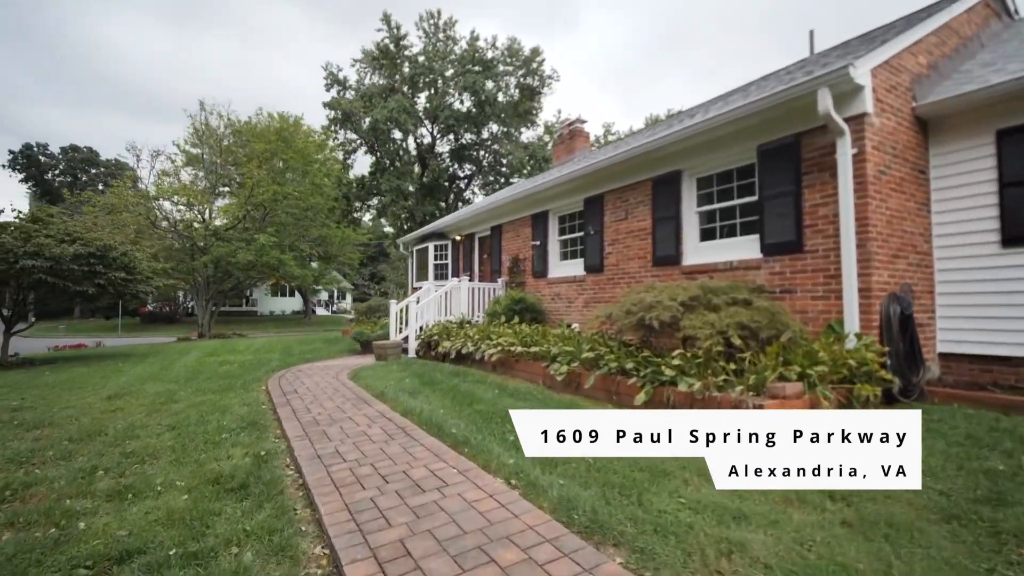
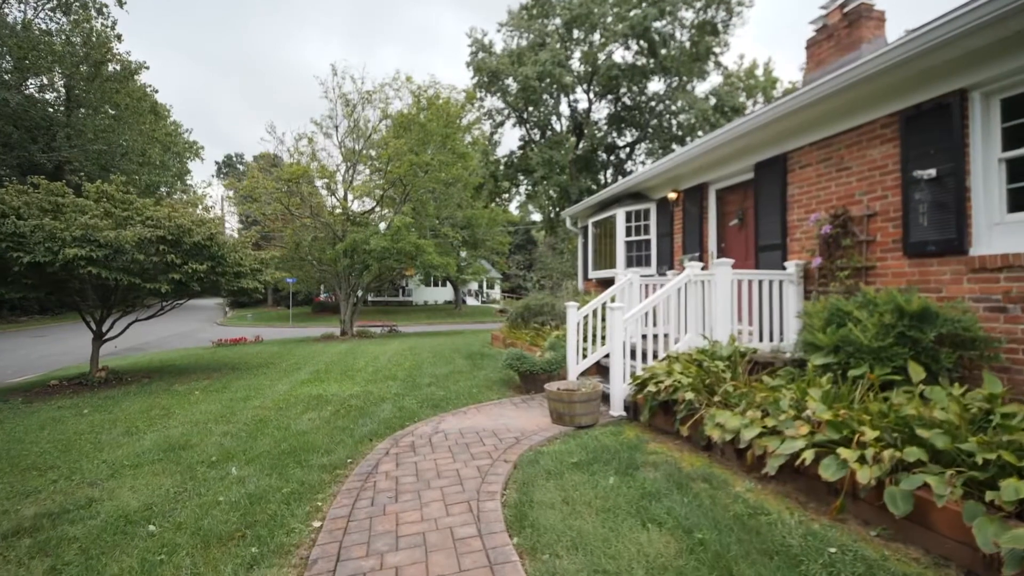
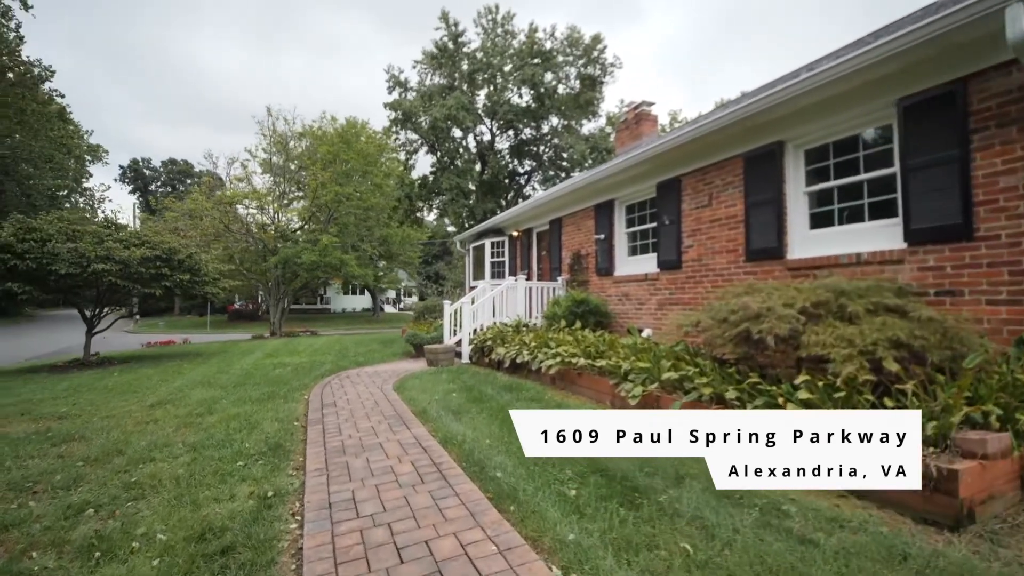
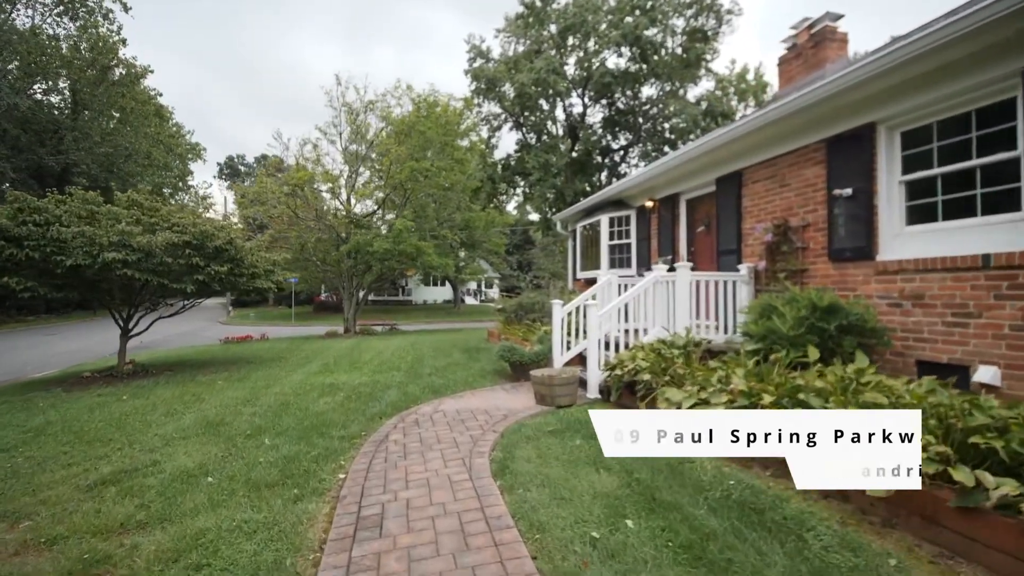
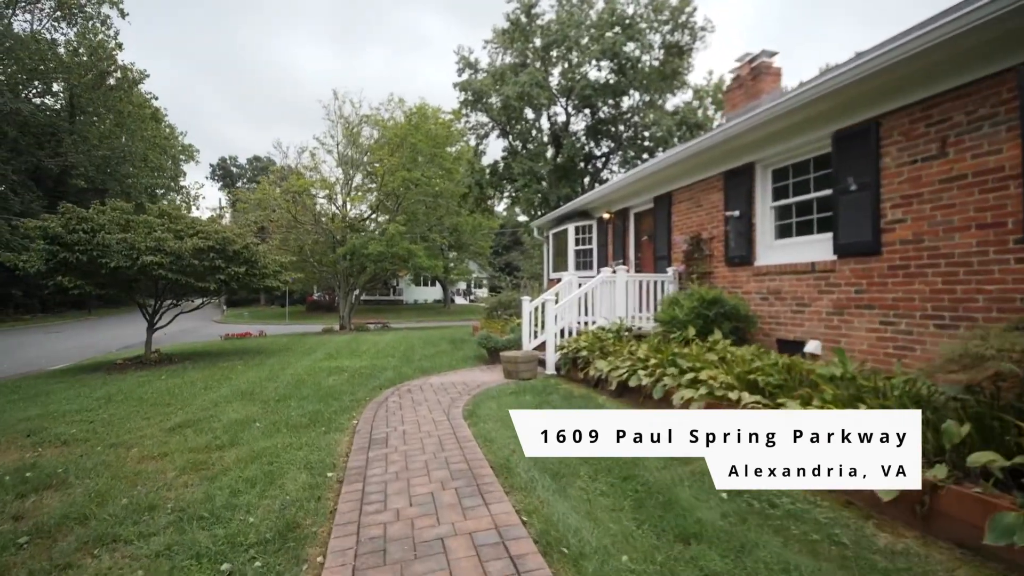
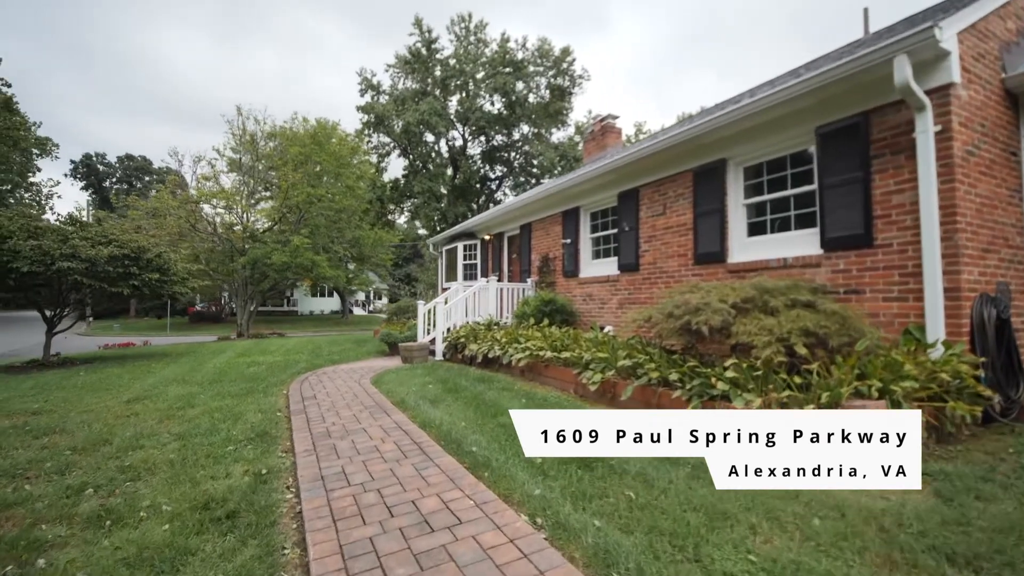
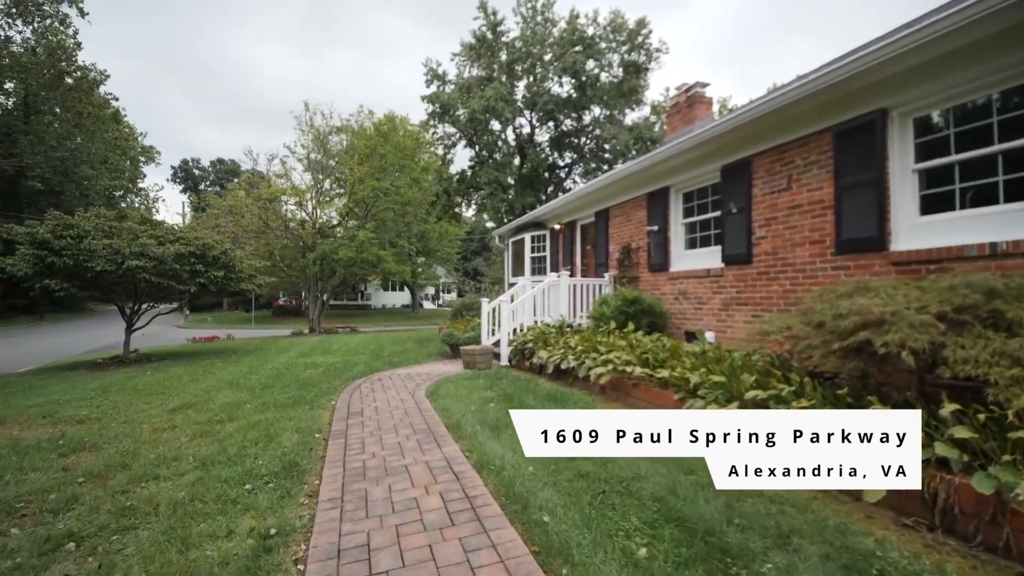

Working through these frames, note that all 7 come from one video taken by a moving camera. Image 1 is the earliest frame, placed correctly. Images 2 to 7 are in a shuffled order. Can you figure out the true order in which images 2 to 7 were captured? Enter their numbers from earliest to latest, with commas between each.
6, 3, 7, 5, 4, 2
